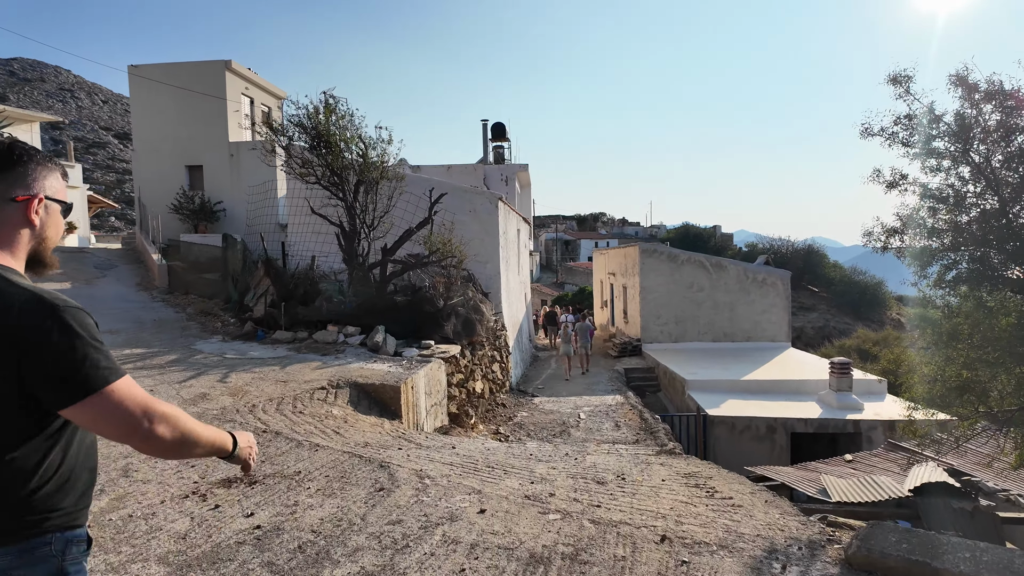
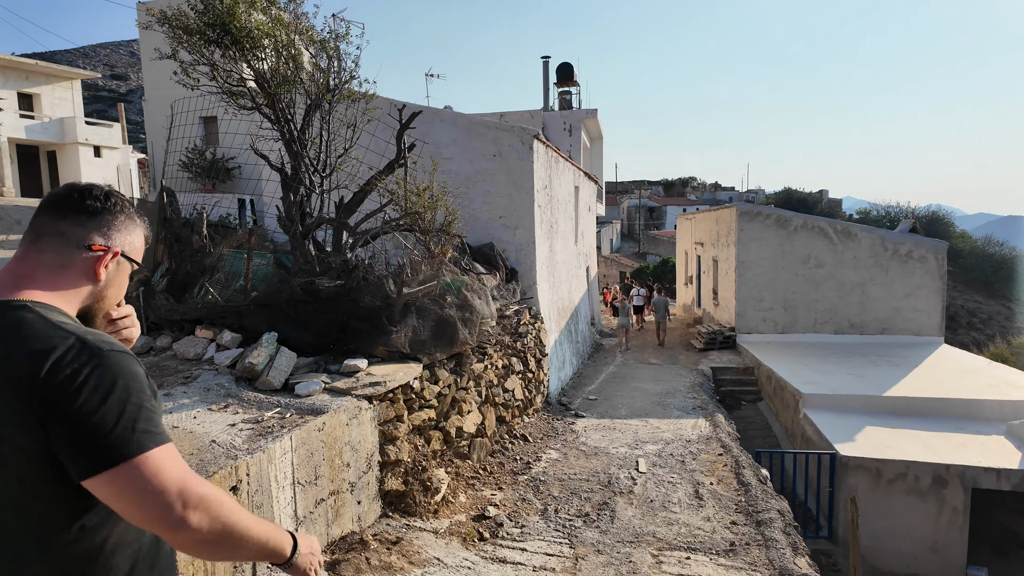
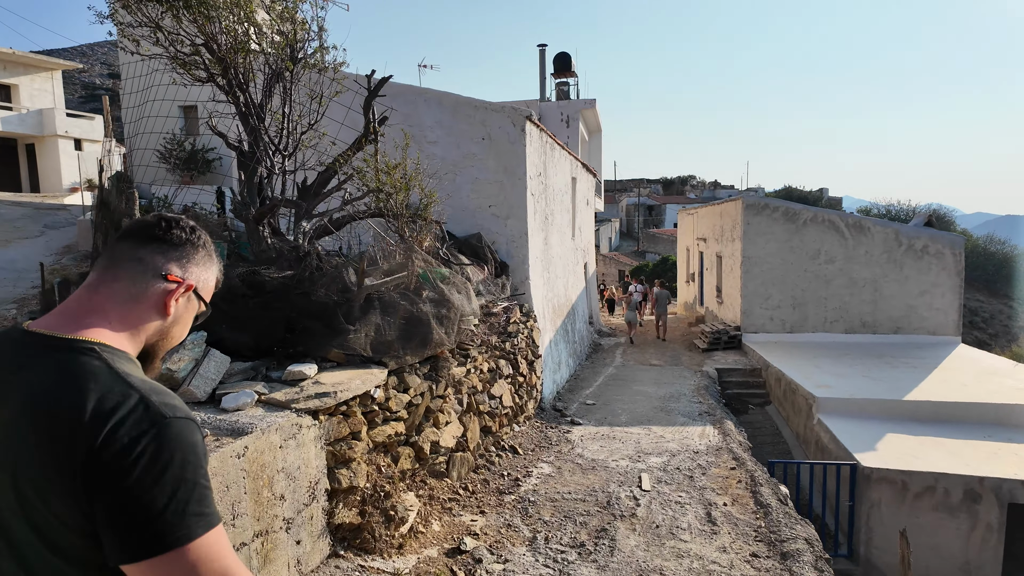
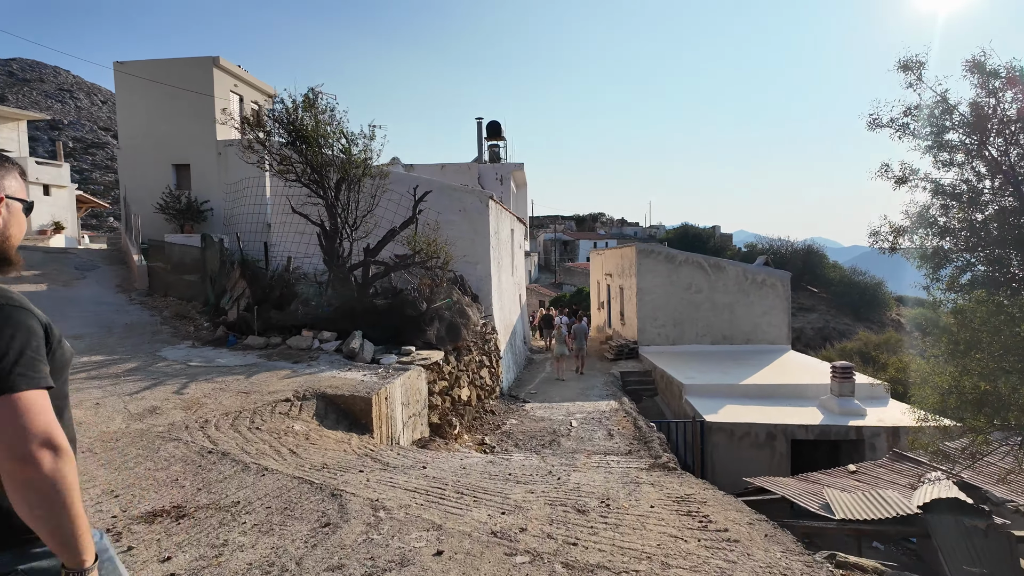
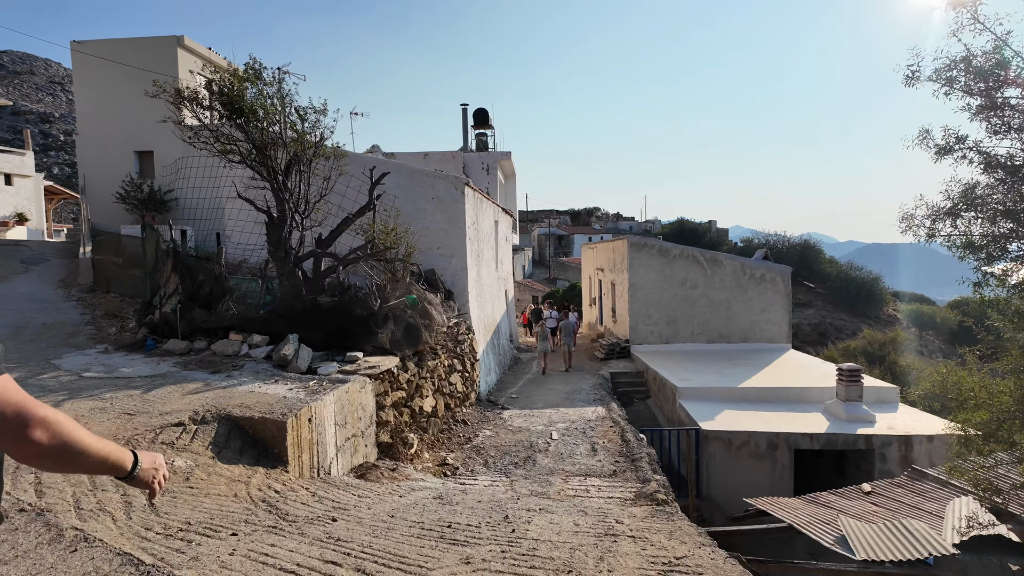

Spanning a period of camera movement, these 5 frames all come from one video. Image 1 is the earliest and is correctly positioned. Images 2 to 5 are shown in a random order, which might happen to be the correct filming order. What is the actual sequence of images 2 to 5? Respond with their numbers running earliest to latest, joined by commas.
4, 5, 2, 3
